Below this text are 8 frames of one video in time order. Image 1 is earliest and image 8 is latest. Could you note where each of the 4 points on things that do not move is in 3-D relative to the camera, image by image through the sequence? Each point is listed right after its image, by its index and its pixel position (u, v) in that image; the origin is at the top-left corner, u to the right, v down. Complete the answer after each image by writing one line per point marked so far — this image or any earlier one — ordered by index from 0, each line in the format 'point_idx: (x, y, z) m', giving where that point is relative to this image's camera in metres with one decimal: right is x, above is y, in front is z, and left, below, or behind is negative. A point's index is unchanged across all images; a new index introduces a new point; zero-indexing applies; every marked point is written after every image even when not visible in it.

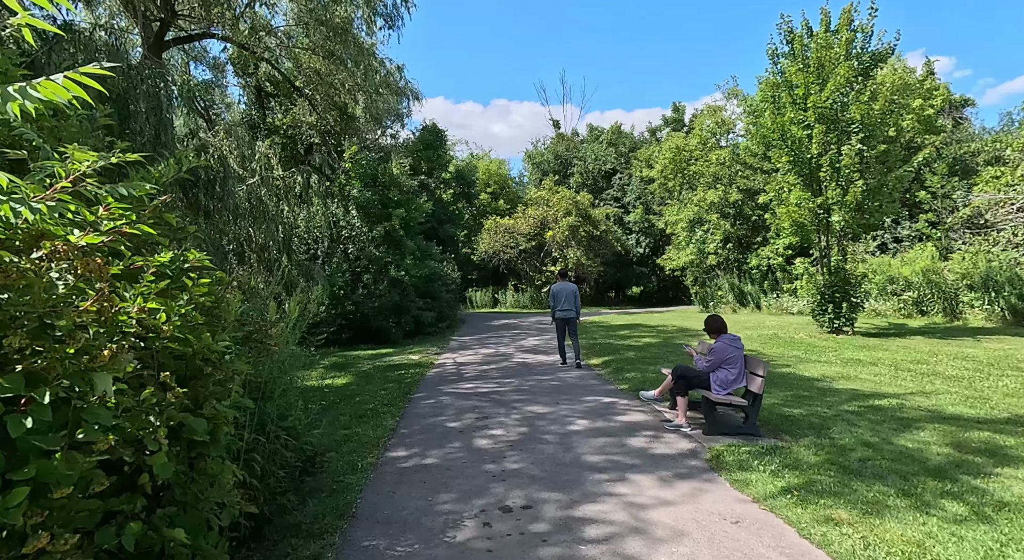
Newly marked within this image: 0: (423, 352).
0: (-1.9, -1.6, +13.6) m
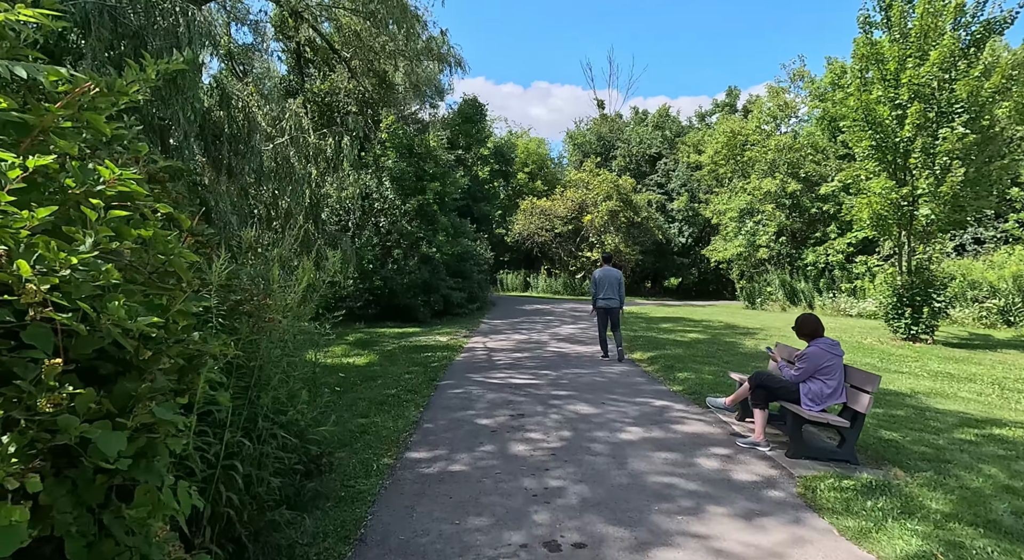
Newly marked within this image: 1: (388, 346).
0: (-1.2, -1.1, +12.8) m
1: (-2.3, -1.2, +11.0) m
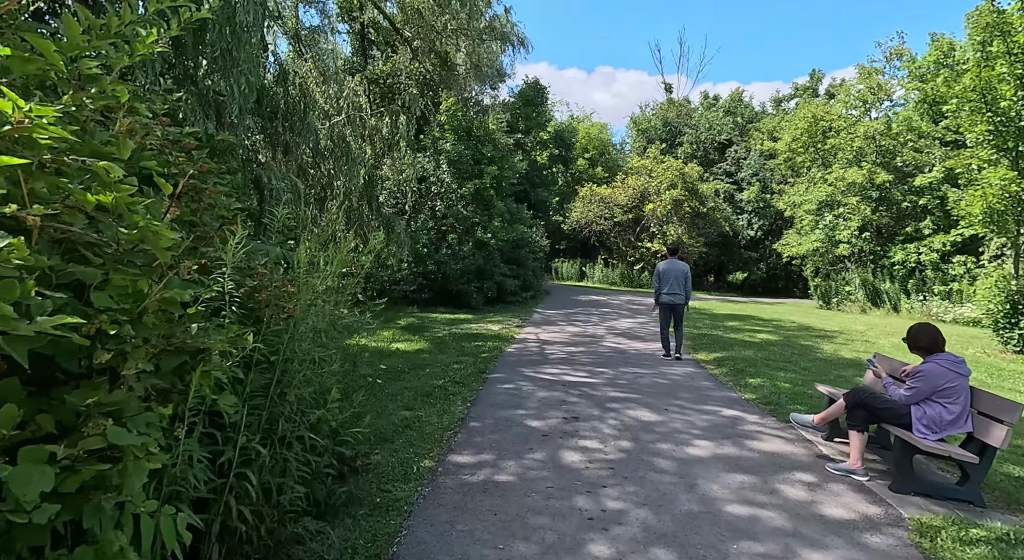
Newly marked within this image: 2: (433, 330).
0: (-0.1, -0.9, +12.4) m
1: (-1.4, -1.0, +10.7) m
2: (-1.4, -0.9, +11.1) m
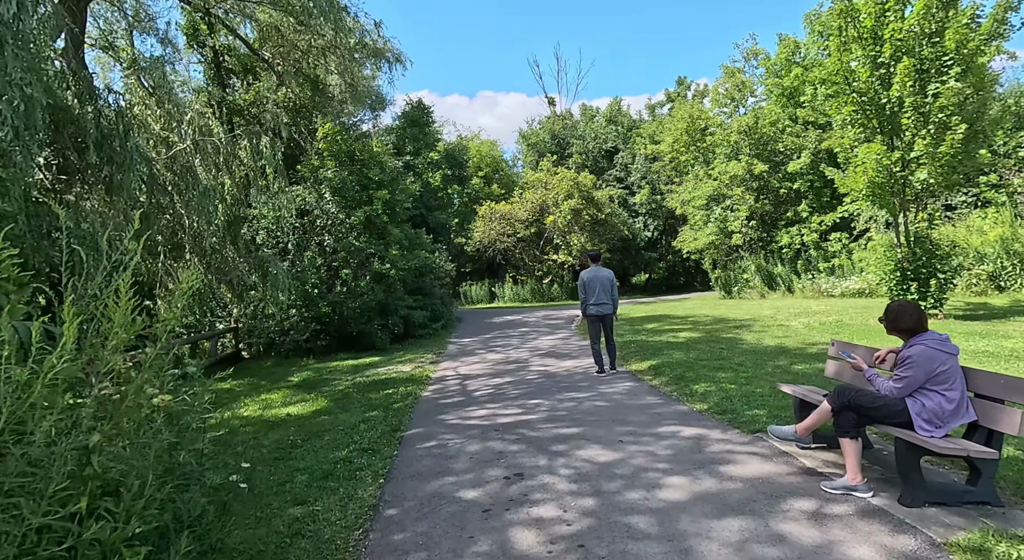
0: (-1.7, -1.5, +11.2) m
1: (-2.7, -1.6, +9.4) m
2: (-2.7, -1.6, +9.7) m
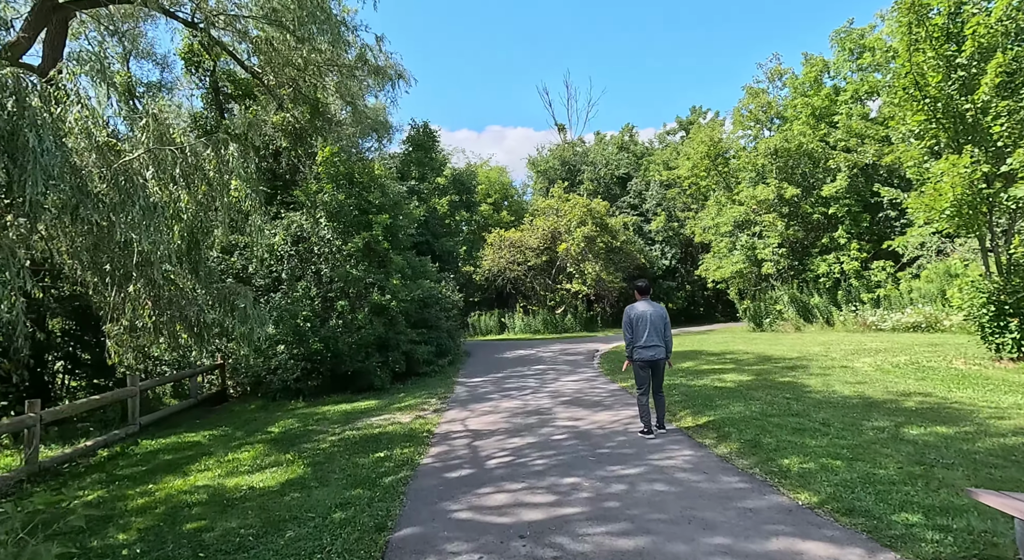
0: (-1.4, -2.0, +9.6) m
1: (-2.4, -2.0, +7.7) m
2: (-2.5, -2.1, +8.1) m
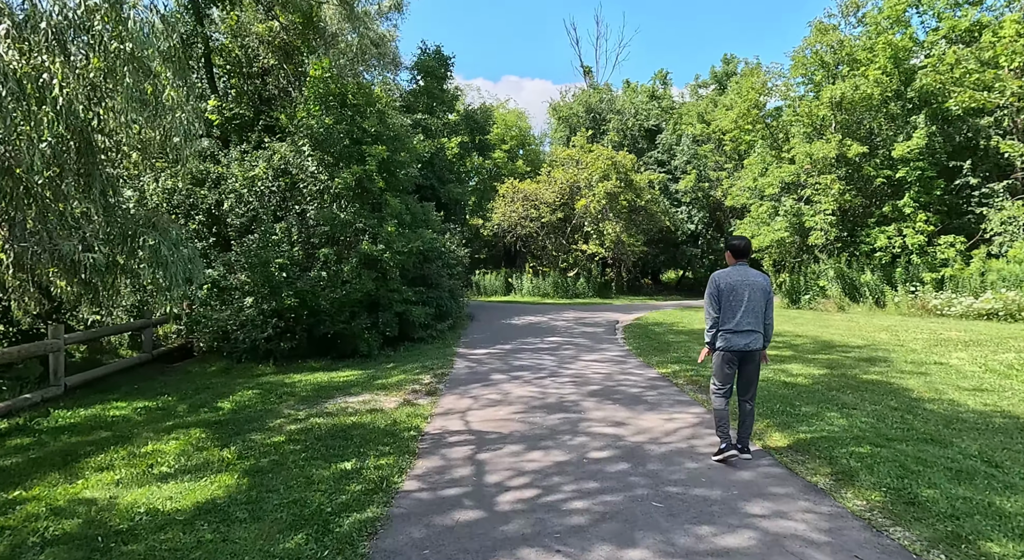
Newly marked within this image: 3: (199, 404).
0: (-1.2, -1.3, +7.7) m
1: (-2.3, -1.5, +5.8) m
2: (-2.3, -1.5, +6.2) m
3: (-3.7, -1.5, +7.5) m
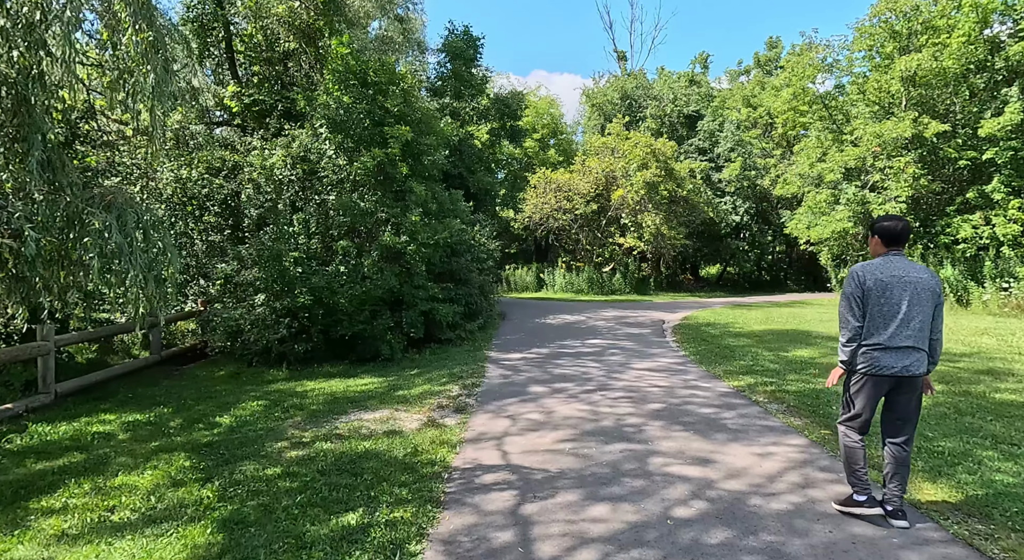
0: (-0.8, -1.3, +6.5) m
1: (-1.9, -1.4, +4.7) m
2: (-1.9, -1.4, +5.1) m
3: (-3.3, -1.4, +6.5) m
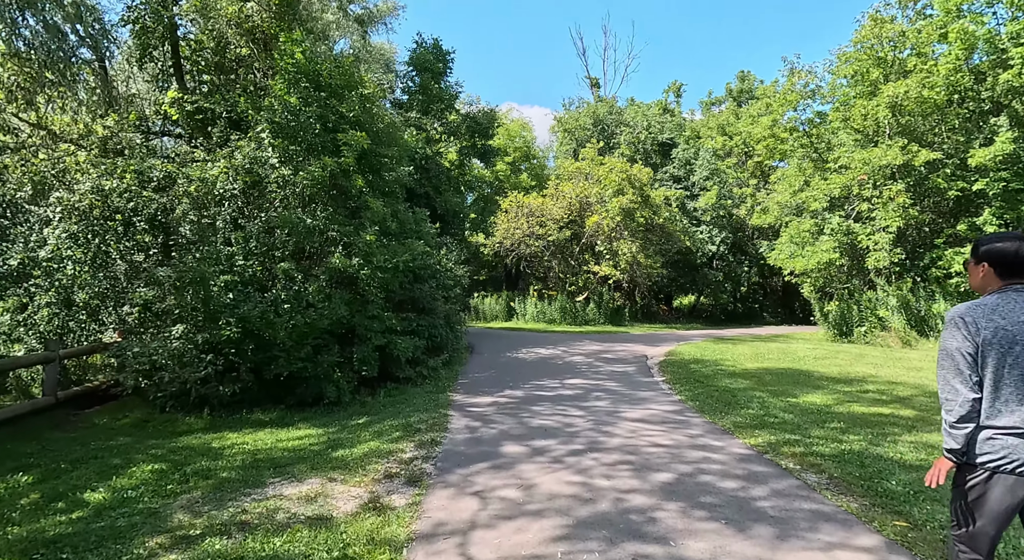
0: (-1.0, -1.5, +5.1) m
1: (-2.0, -1.6, +3.2) m
2: (-2.1, -1.6, +3.6) m
3: (-3.5, -1.7, +4.9) m
